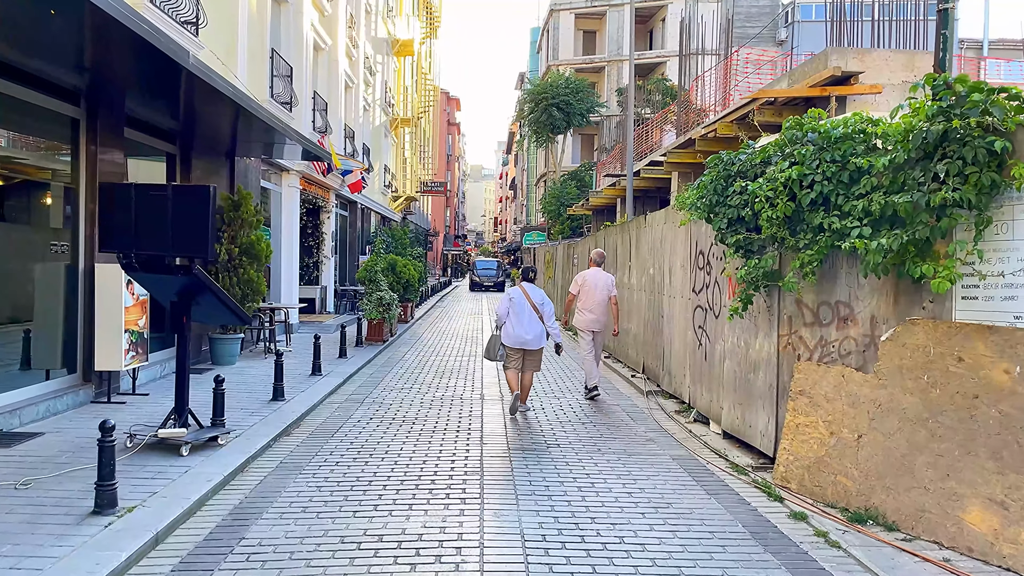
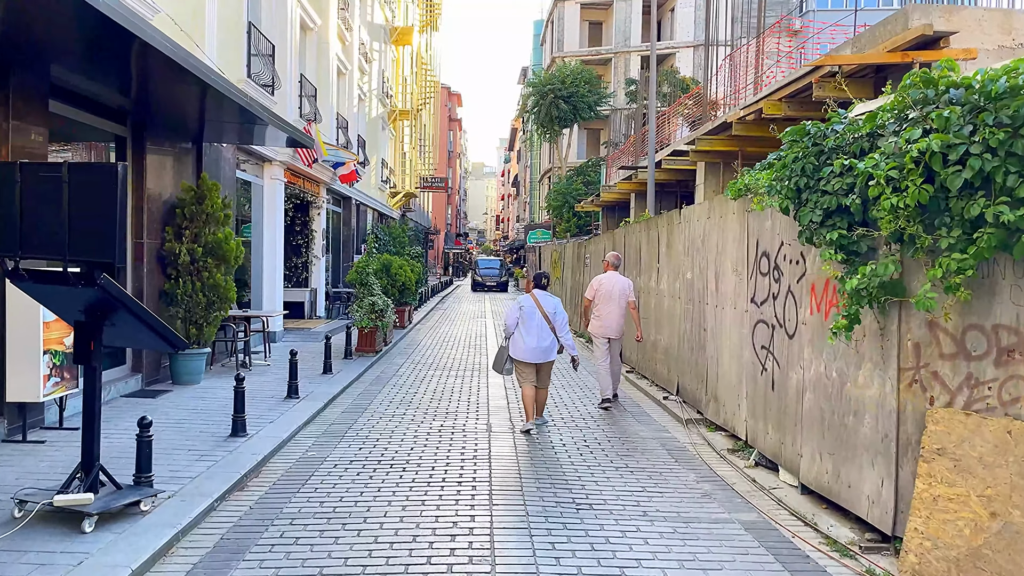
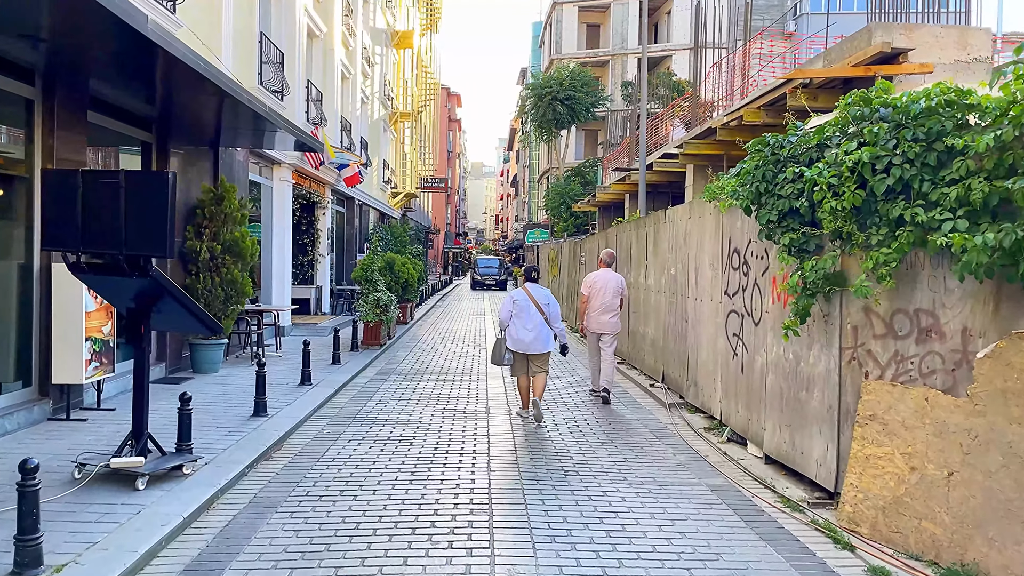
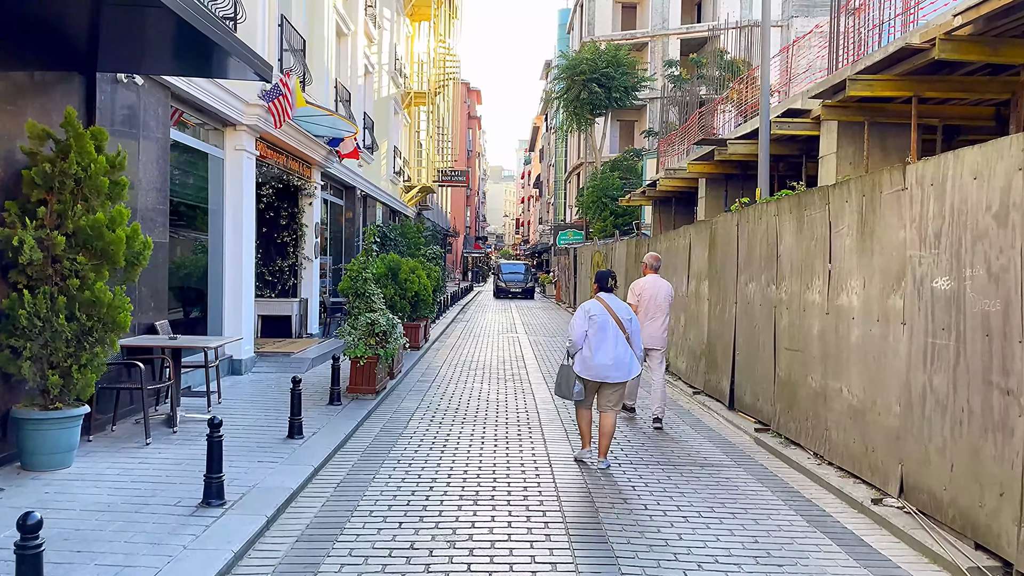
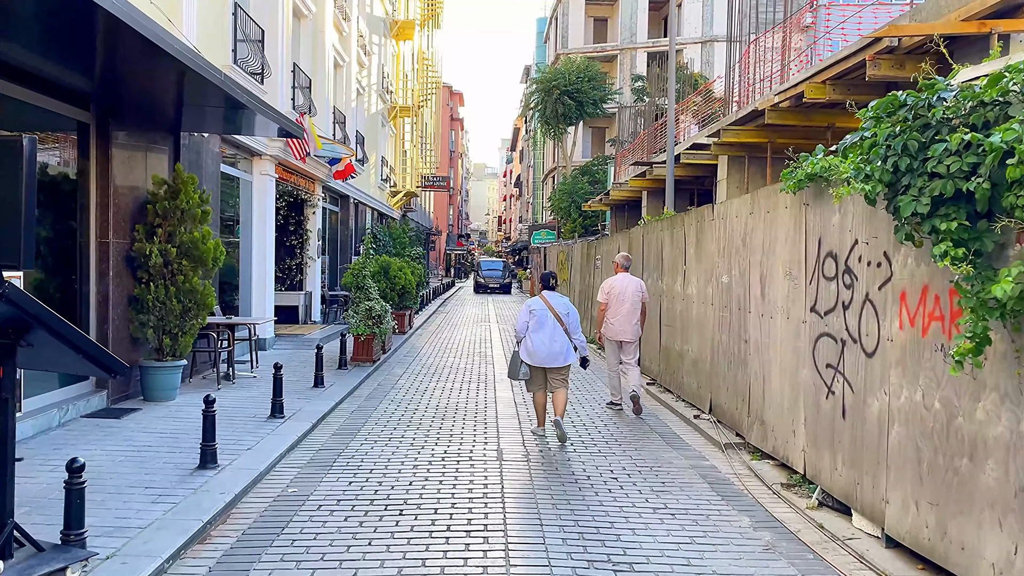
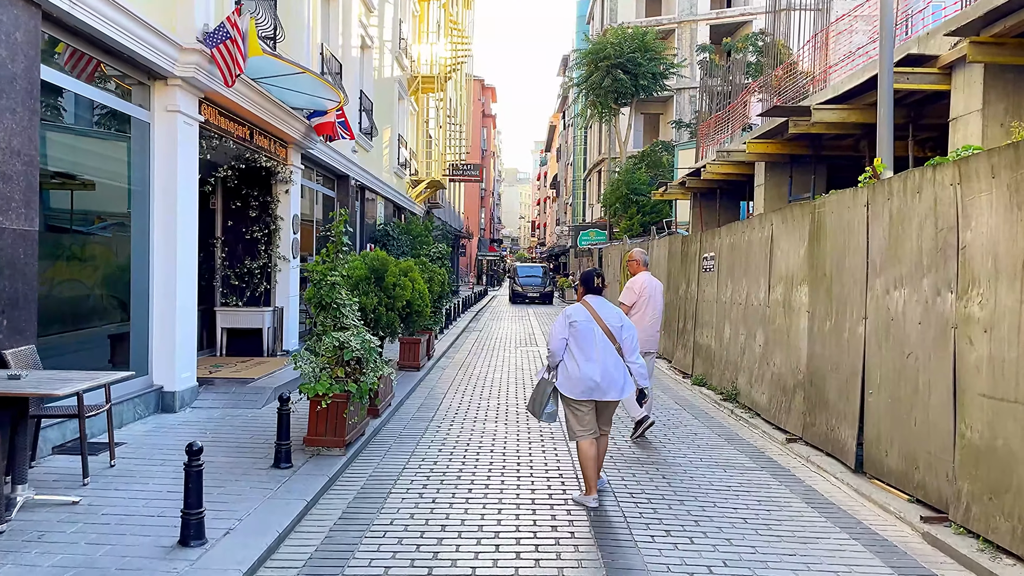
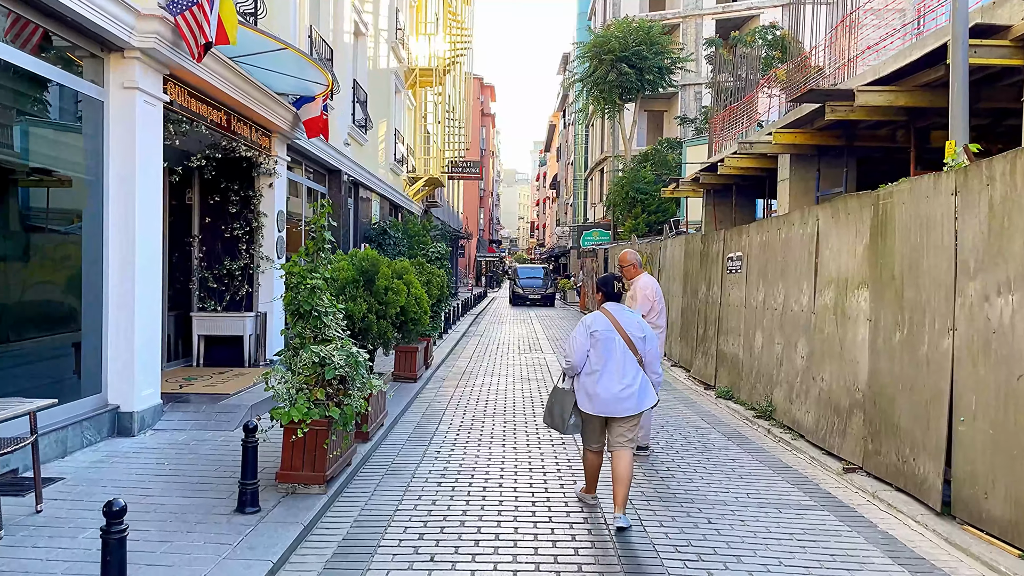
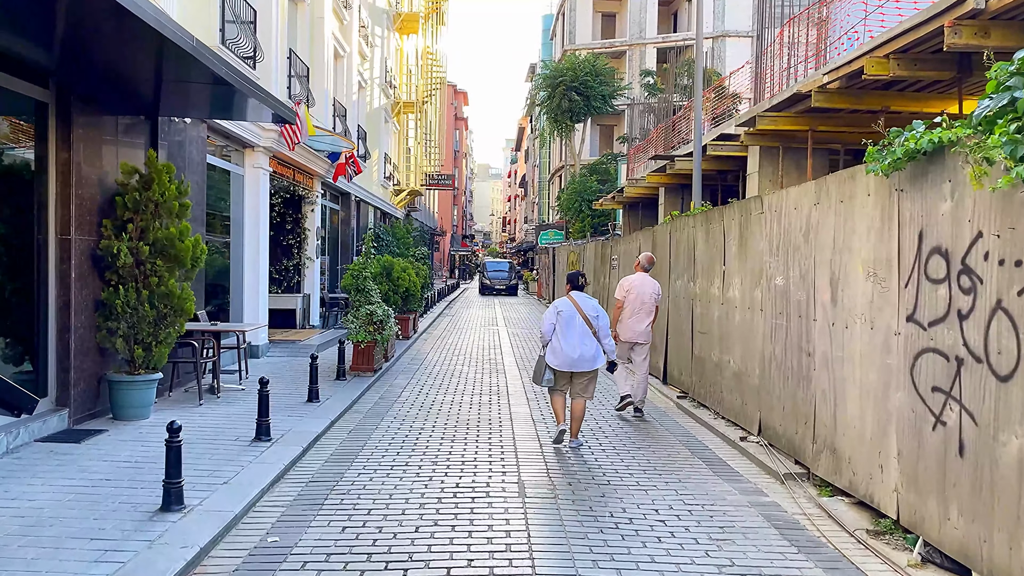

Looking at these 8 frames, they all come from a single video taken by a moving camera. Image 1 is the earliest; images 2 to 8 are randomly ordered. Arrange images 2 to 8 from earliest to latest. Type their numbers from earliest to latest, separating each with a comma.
3, 2, 5, 8, 4, 6, 7
